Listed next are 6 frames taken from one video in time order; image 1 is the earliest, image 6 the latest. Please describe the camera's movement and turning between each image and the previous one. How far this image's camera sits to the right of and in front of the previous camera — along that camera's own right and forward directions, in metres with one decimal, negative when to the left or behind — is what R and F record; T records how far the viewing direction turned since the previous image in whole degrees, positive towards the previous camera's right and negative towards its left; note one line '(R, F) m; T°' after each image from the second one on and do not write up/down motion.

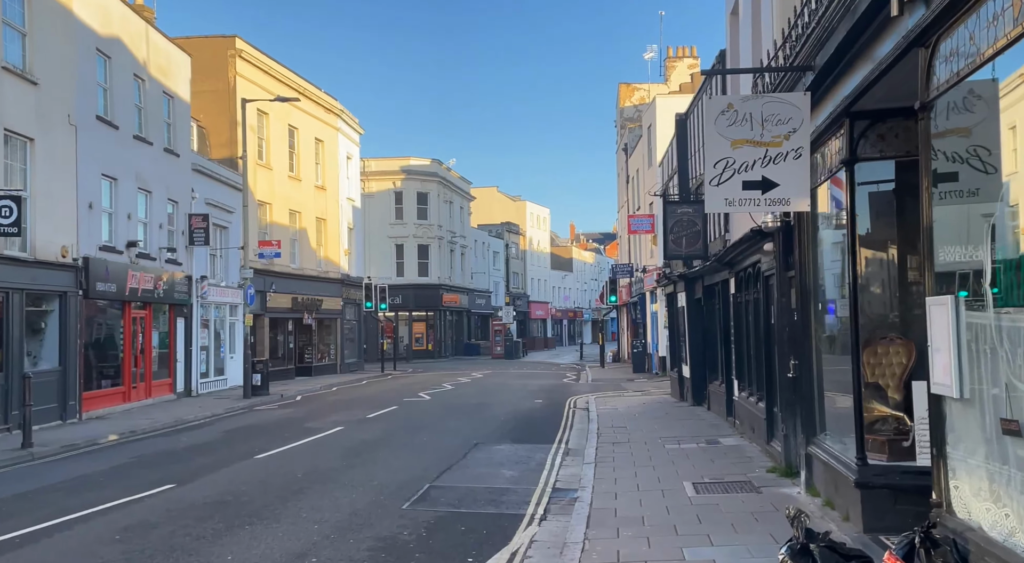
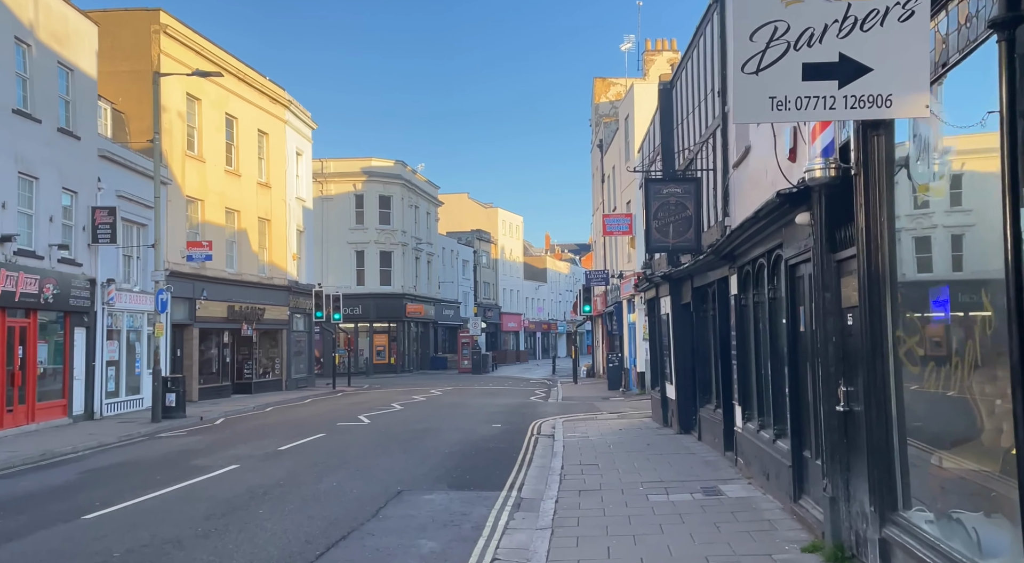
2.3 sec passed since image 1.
(+0.5, +3.7) m; +1°
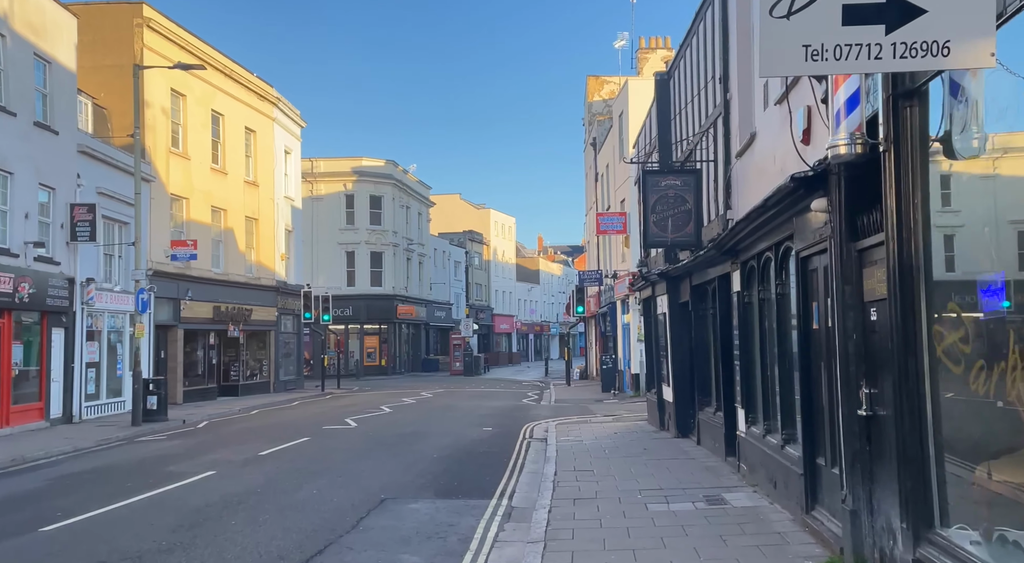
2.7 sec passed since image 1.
(0.0, +0.7) m; 0°
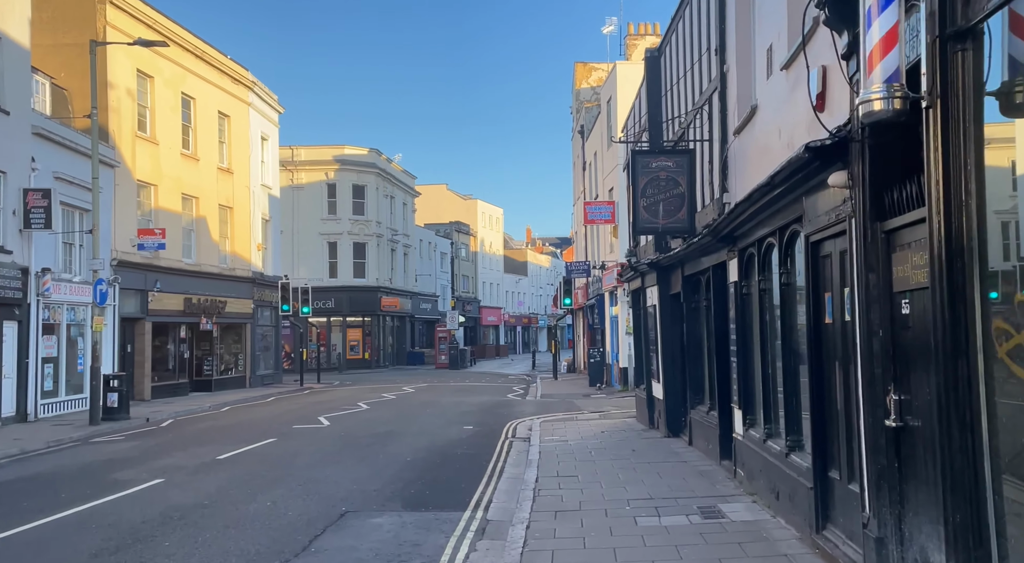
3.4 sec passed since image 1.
(+0.2, +1.1) m; +1°
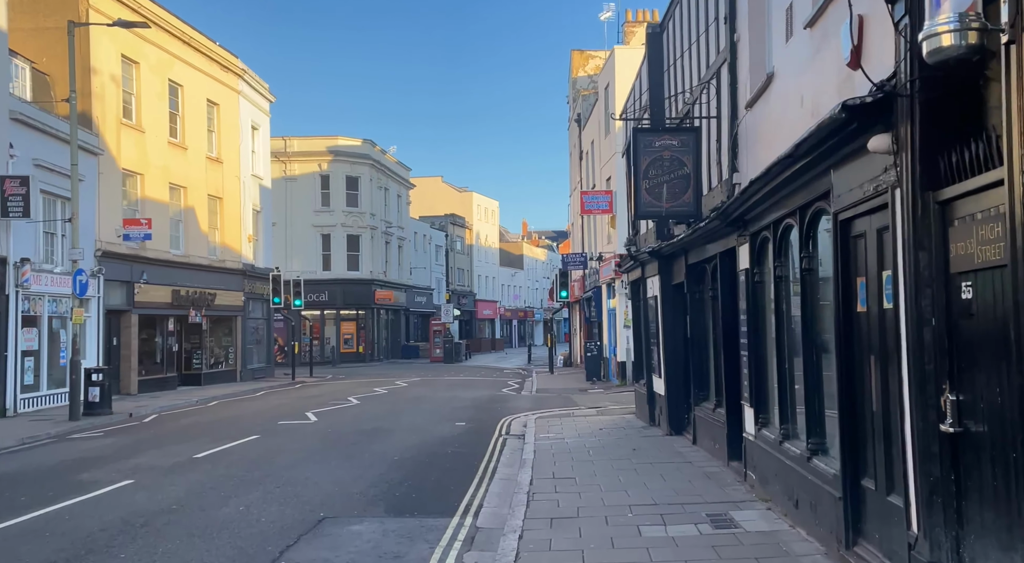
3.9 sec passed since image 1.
(0.0, +0.8) m; 0°
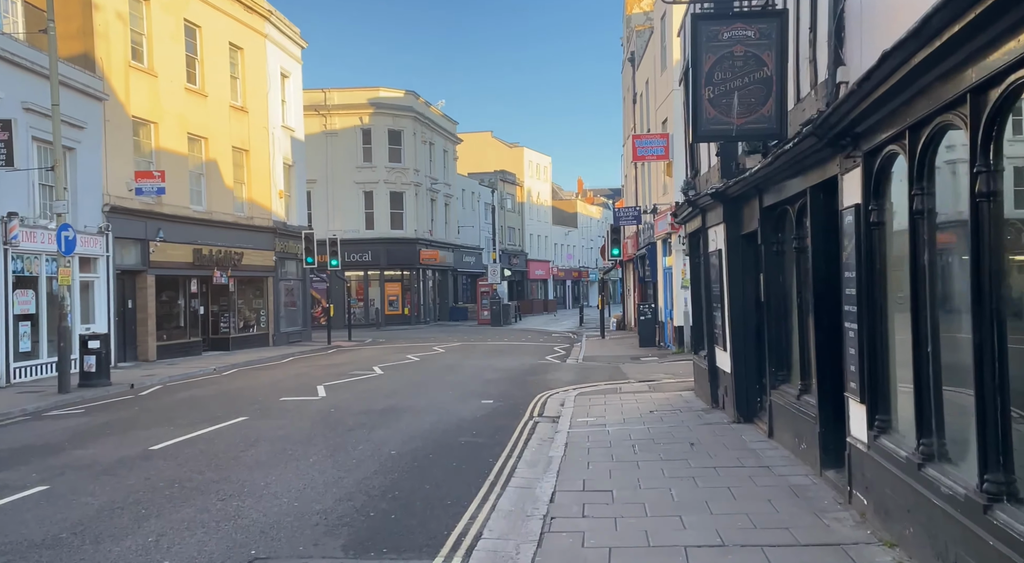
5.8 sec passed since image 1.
(+0.3, +2.8) m; -3°
